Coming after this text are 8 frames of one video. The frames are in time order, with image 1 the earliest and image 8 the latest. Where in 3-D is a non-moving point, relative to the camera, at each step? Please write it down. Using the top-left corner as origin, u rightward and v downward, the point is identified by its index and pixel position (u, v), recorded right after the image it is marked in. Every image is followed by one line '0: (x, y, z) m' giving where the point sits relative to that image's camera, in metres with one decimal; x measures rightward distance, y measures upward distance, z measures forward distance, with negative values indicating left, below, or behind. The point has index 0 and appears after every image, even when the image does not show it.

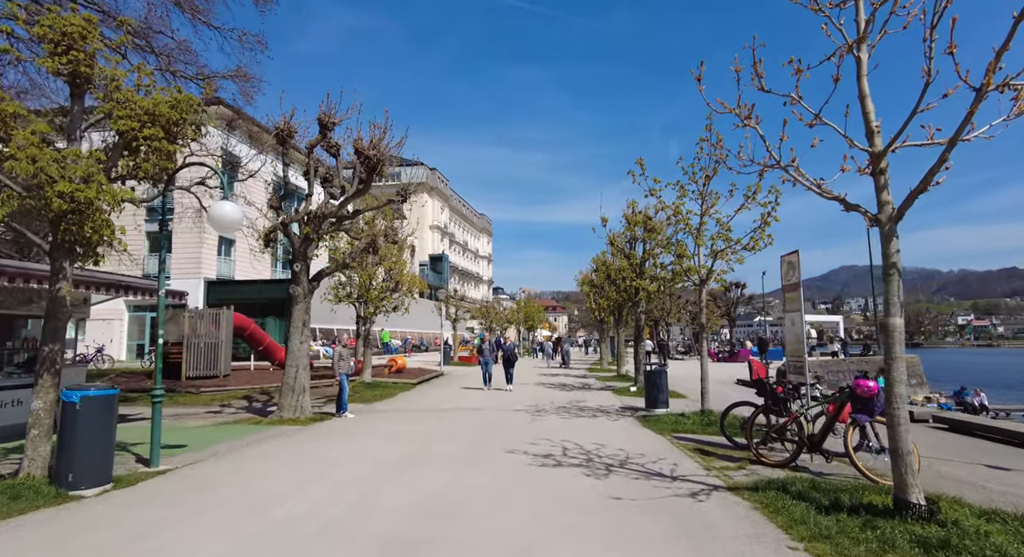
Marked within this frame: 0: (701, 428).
0: (+3.3, -2.6, +10.7) m
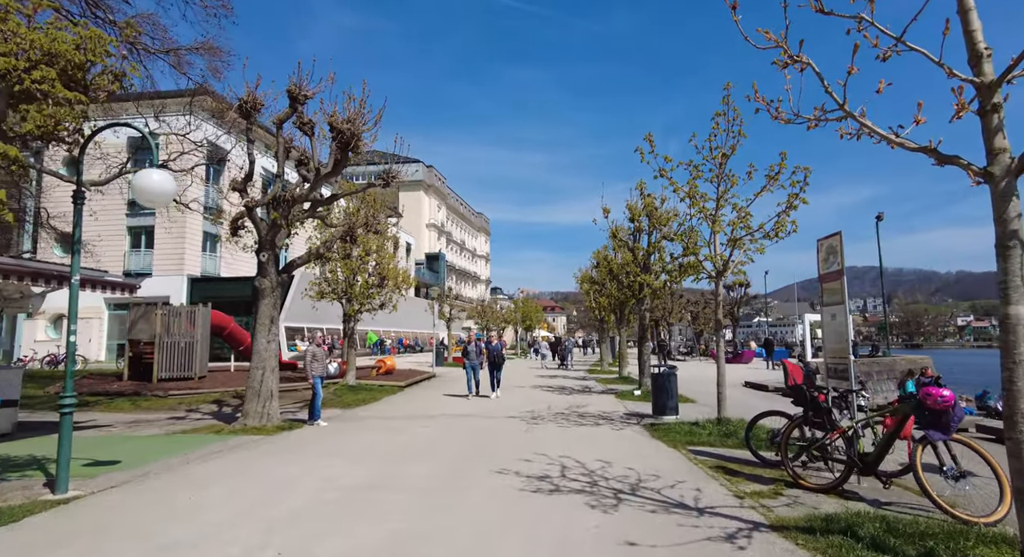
0: (+3.1, -2.5, +9.4) m
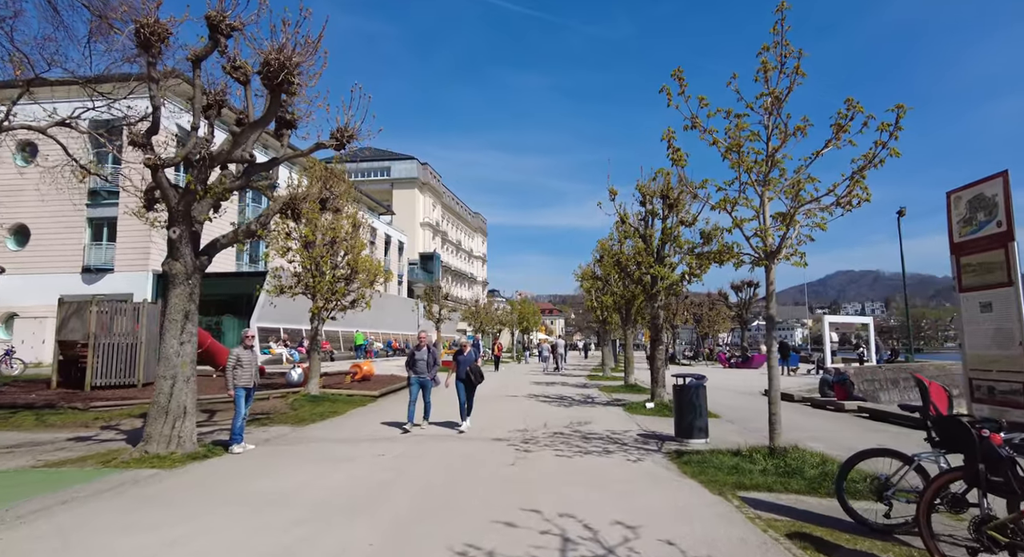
0: (+2.9, -2.2, +6.8) m
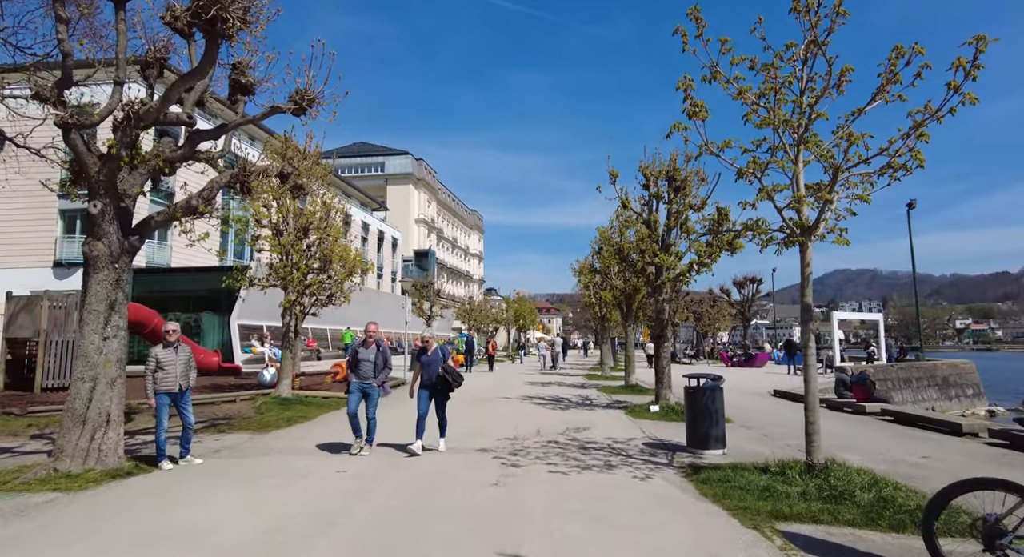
0: (+2.8, -2.0, +5.4) m
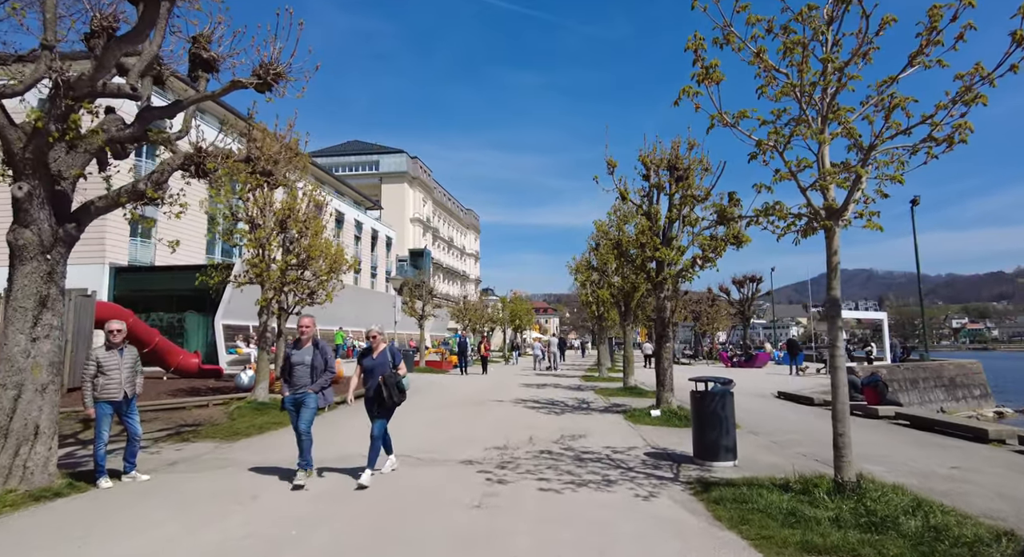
0: (+2.6, -1.9, +4.6) m
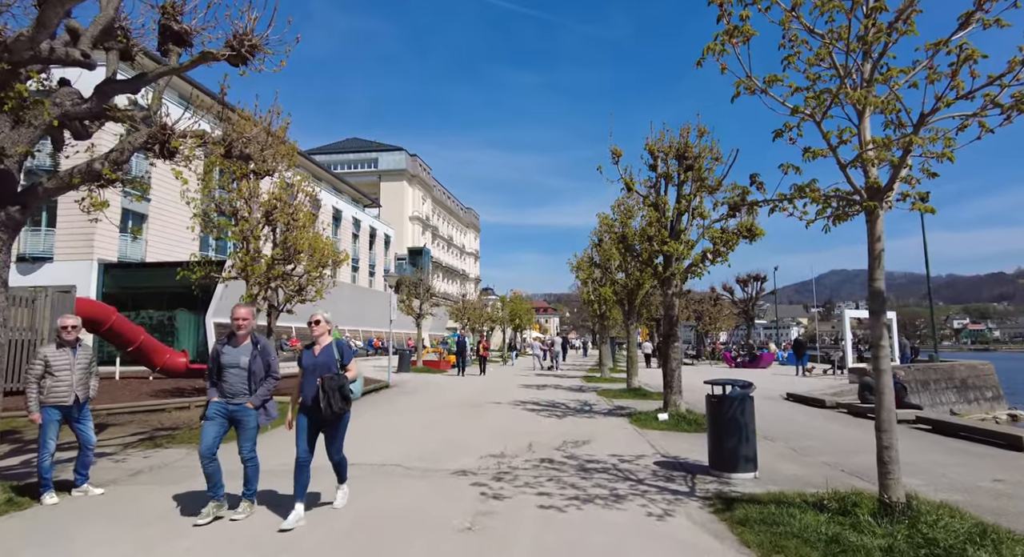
0: (+2.6, -1.8, +3.8) m
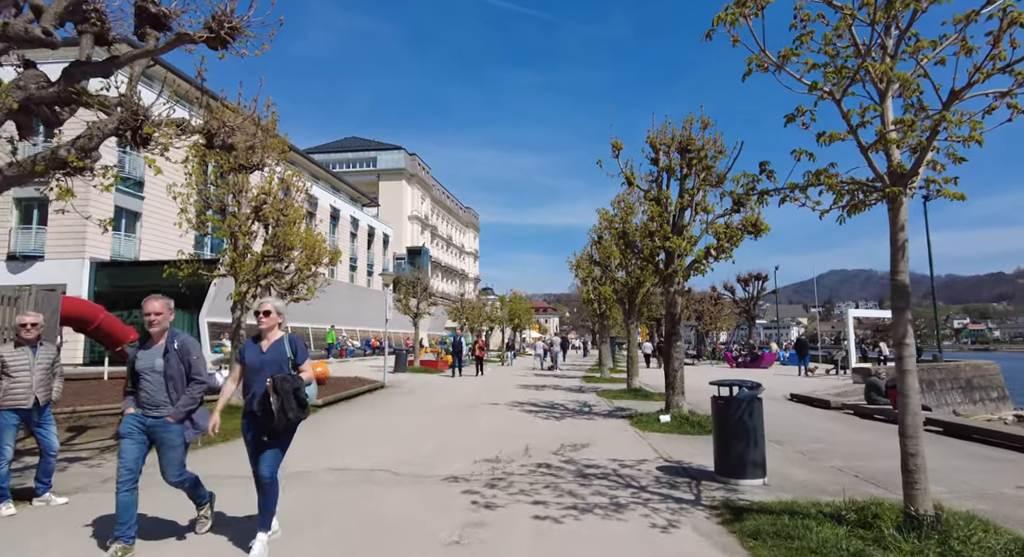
0: (+2.5, -1.8, +3.4) m
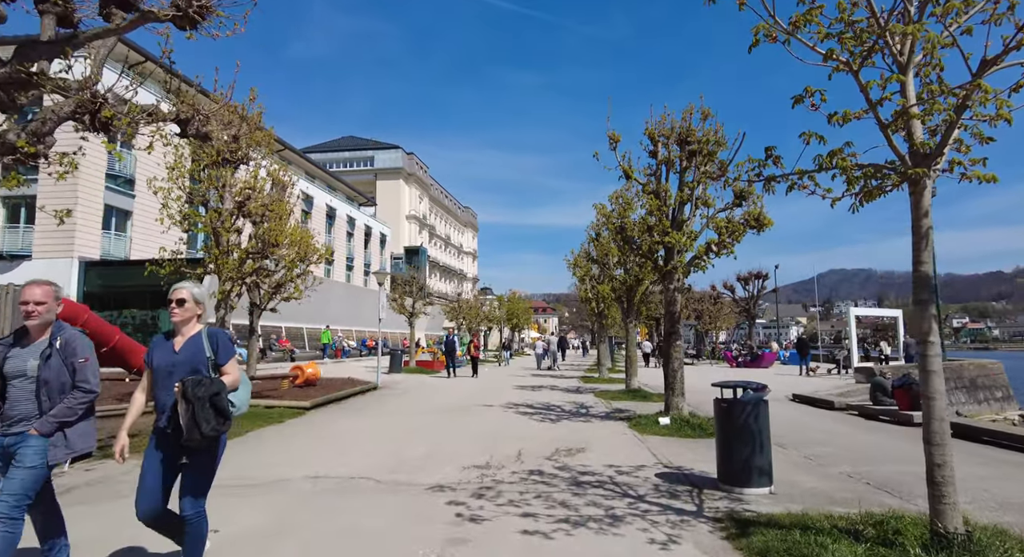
0: (+2.4, -1.7, +3.0) m
